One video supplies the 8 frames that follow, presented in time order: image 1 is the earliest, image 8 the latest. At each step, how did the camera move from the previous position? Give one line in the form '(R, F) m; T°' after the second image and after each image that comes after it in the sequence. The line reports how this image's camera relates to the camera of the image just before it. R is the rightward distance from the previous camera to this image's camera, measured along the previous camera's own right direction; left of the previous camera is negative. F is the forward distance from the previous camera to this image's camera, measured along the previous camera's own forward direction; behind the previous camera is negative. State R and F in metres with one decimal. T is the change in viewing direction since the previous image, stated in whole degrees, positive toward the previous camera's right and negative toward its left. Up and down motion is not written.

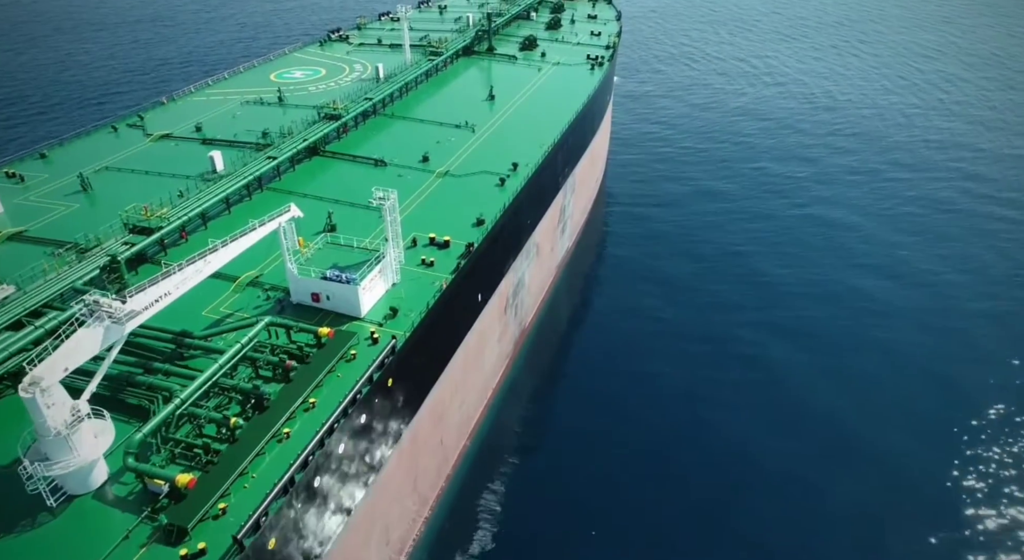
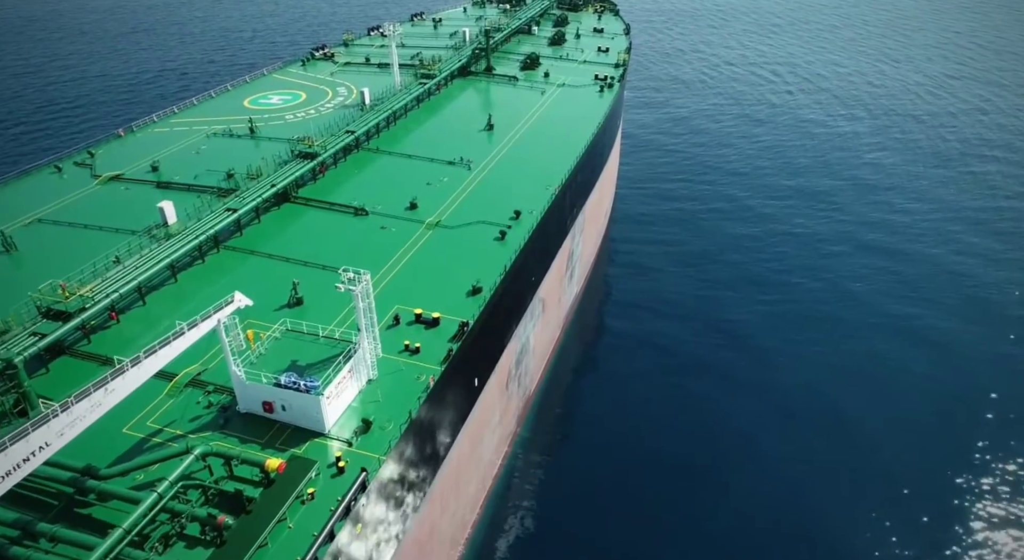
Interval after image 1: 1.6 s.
(-0.1, +8.9) m; 0°
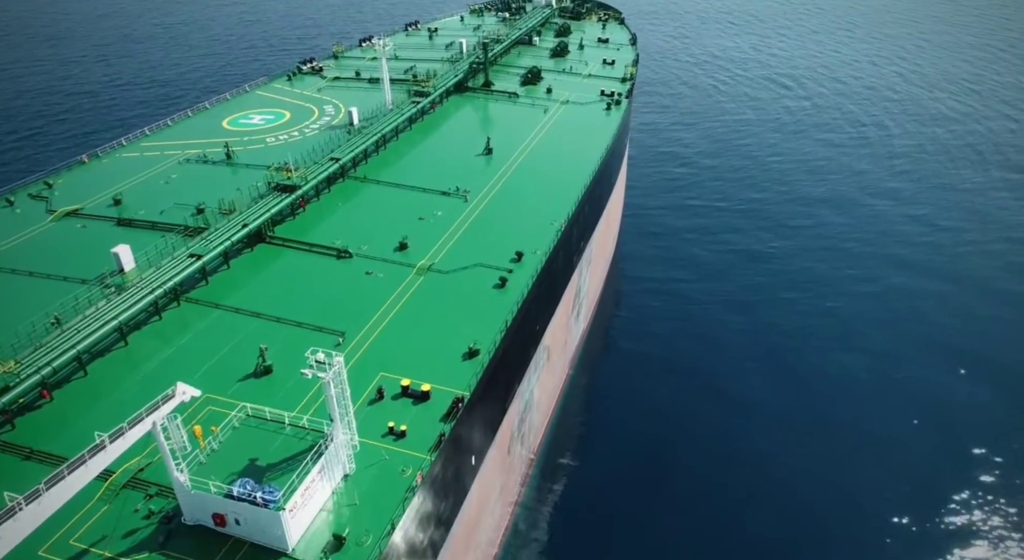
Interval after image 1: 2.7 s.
(-0.1, +6.0) m; 0°
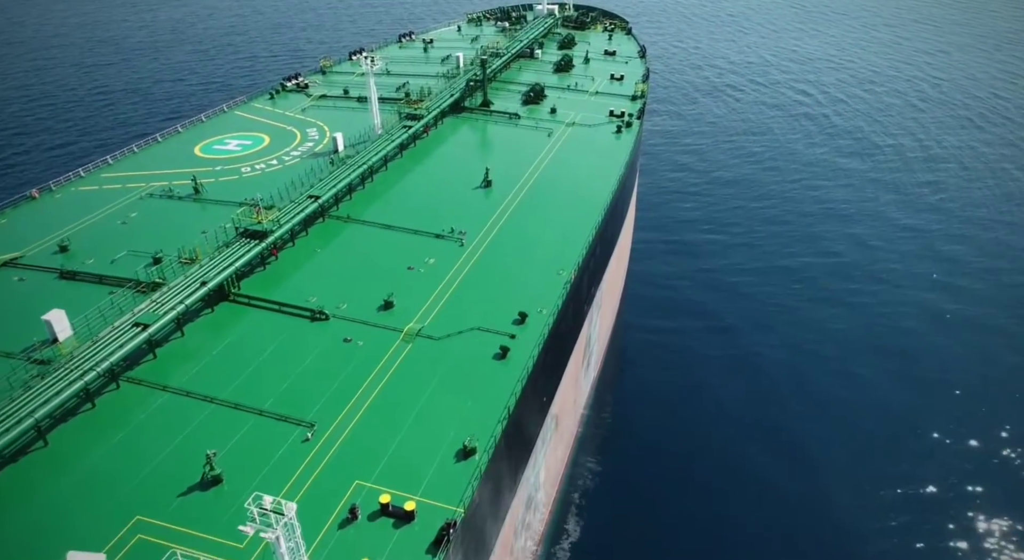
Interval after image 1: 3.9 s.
(-0.1, +6.8) m; 0°
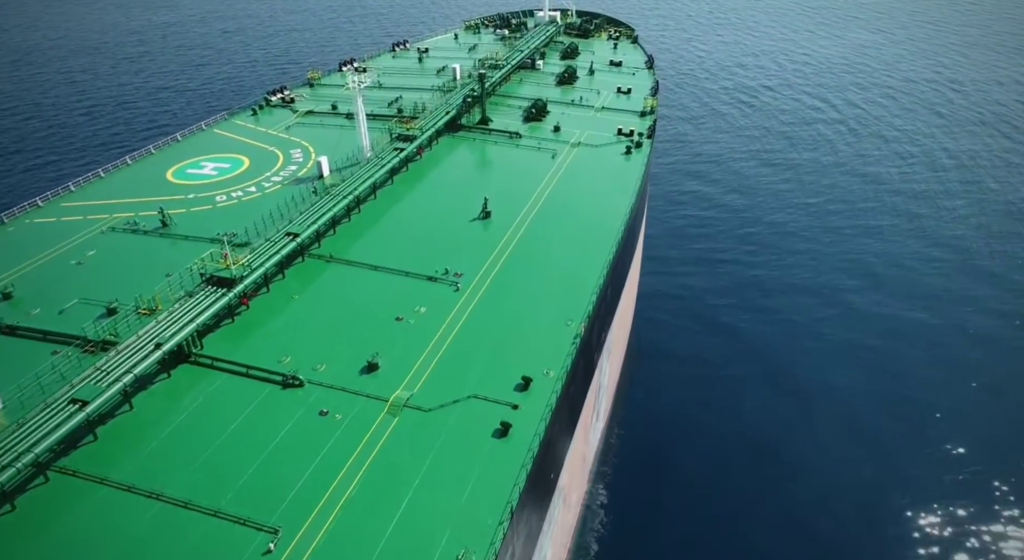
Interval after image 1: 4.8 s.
(-0.2, +5.5) m; 0°
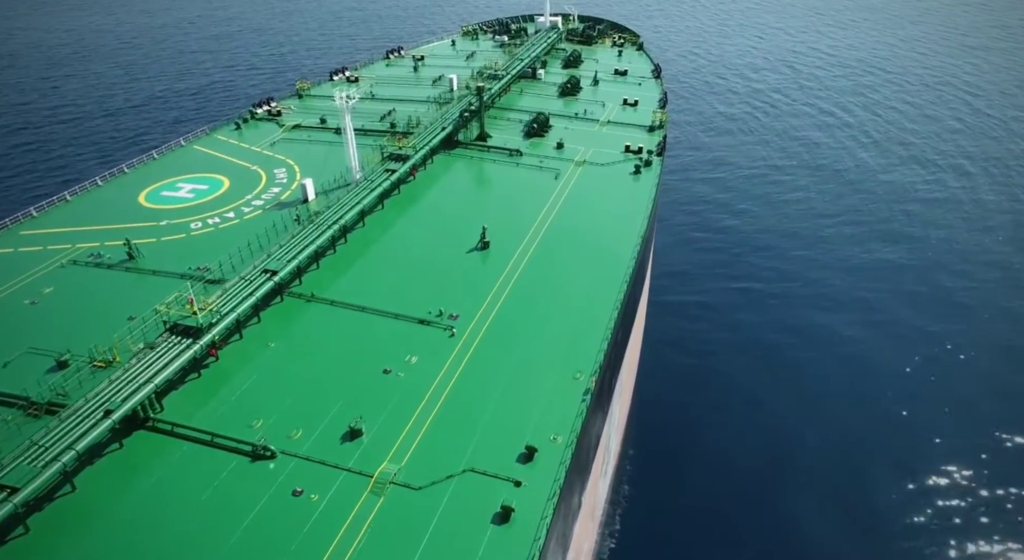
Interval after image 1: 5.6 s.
(-0.2, +4.6) m; 0°
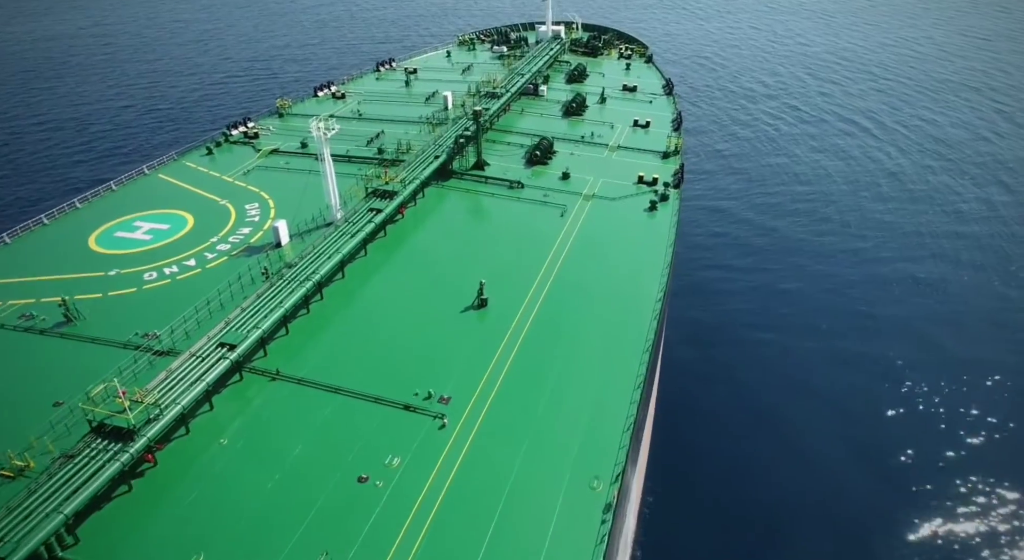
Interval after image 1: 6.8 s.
(-0.2, +6.7) m; 0°
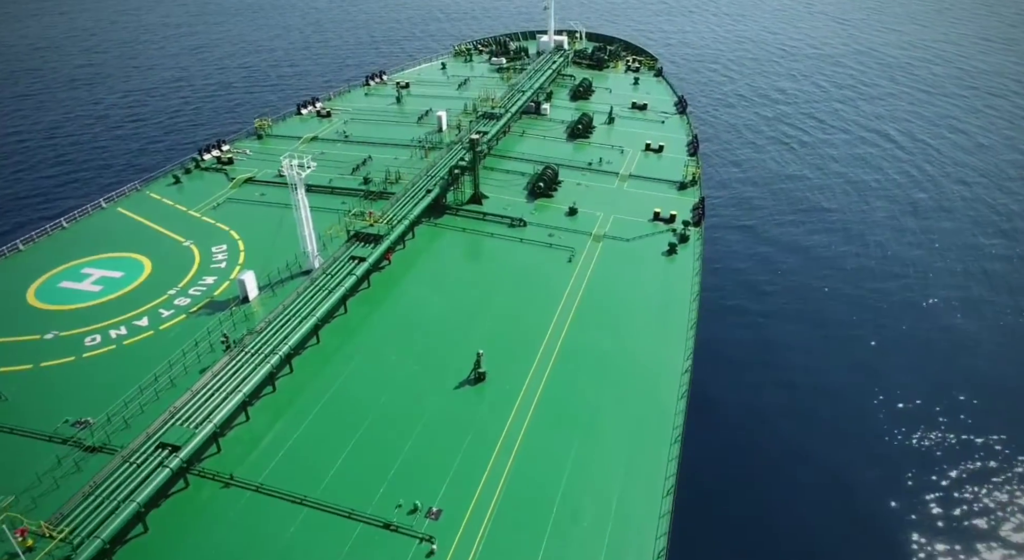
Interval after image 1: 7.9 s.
(-0.3, +6.3) m; 0°
